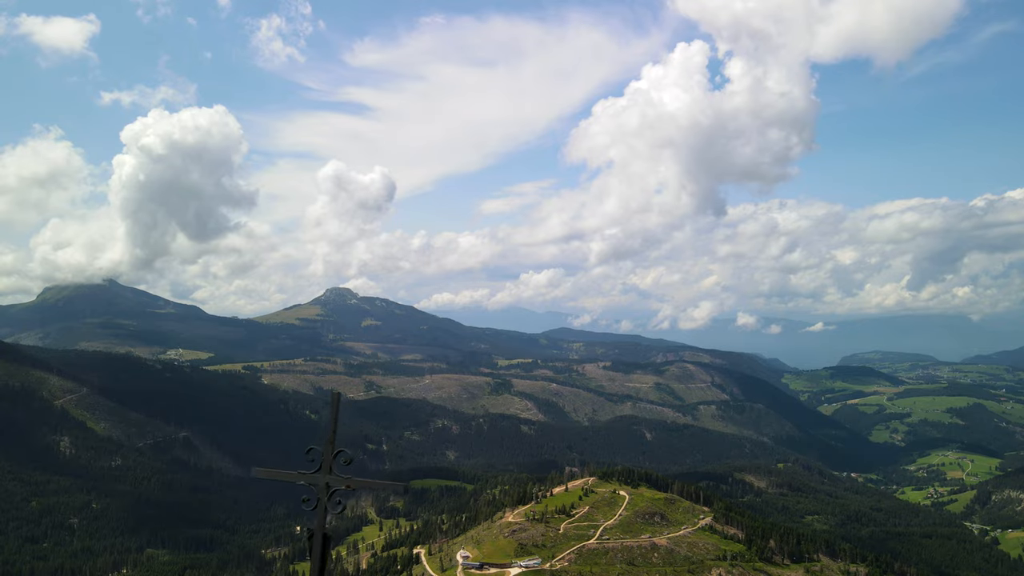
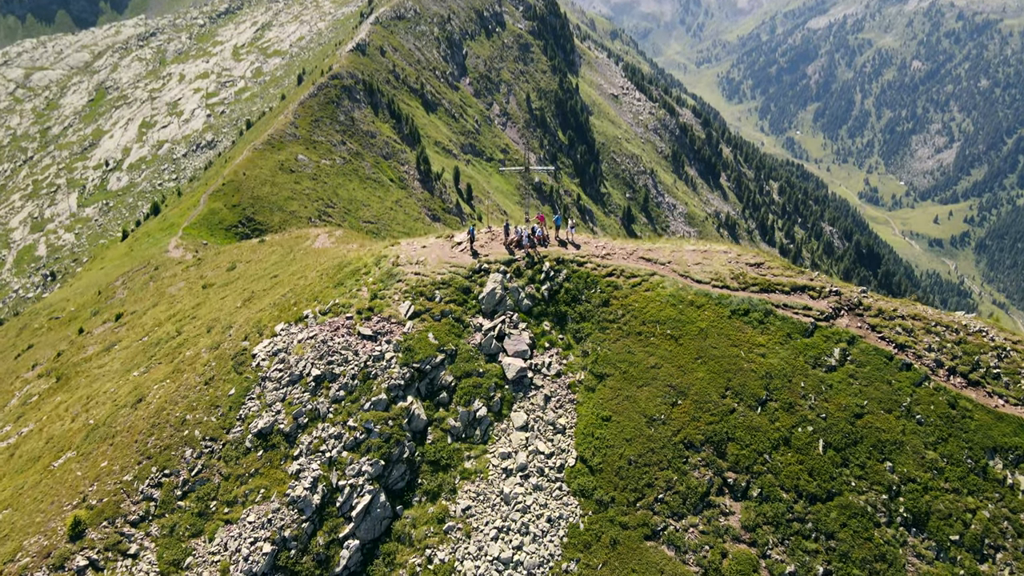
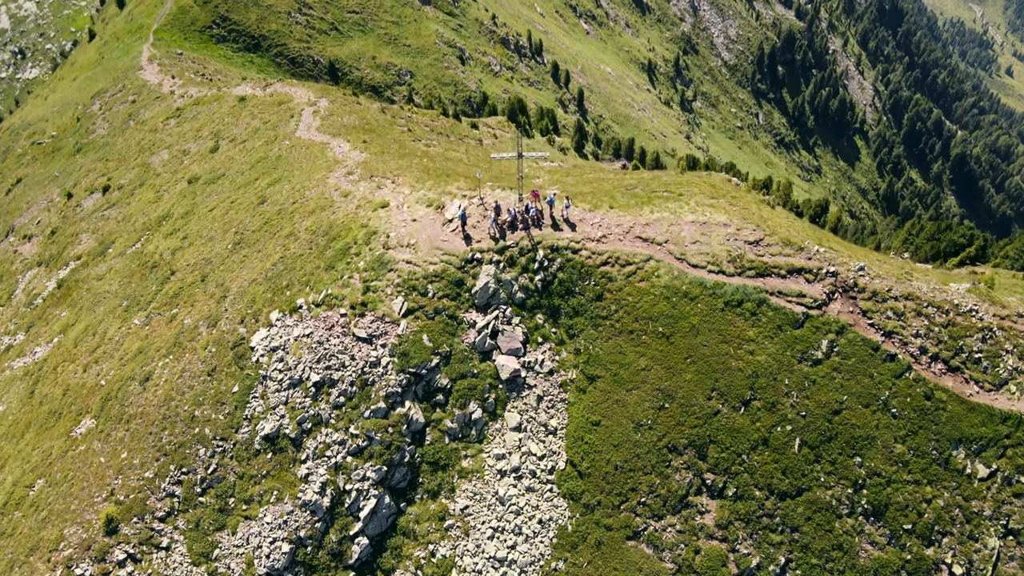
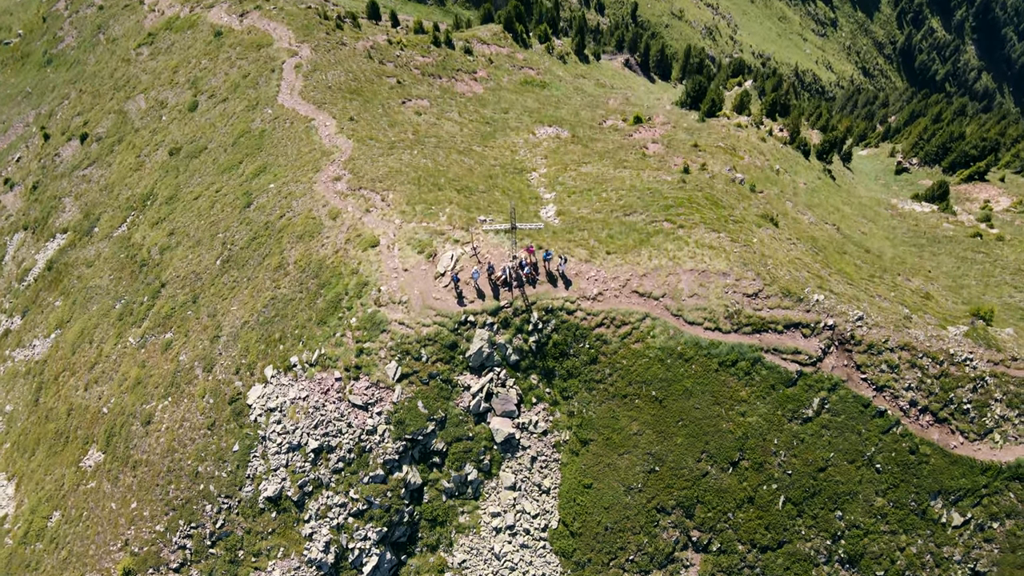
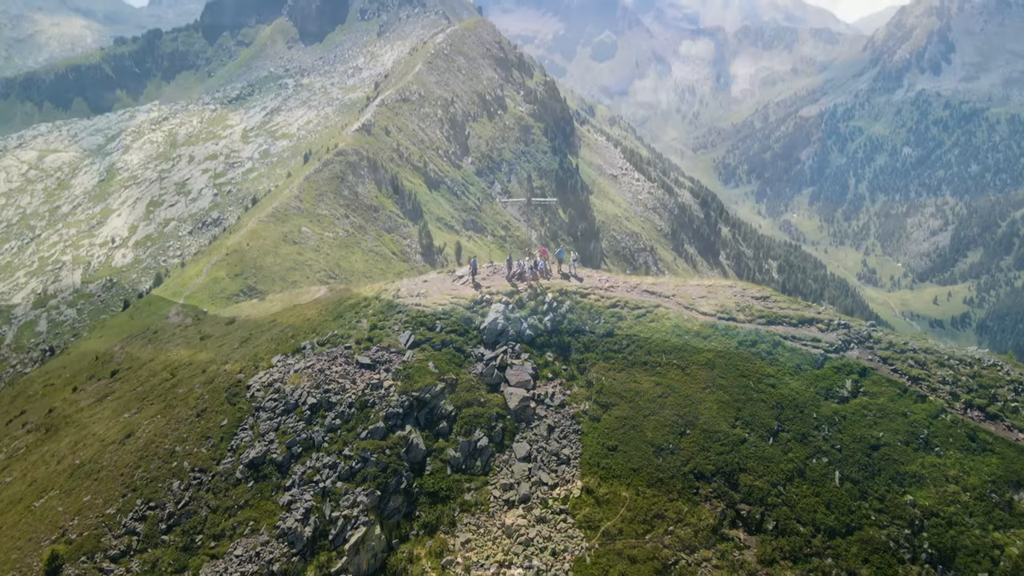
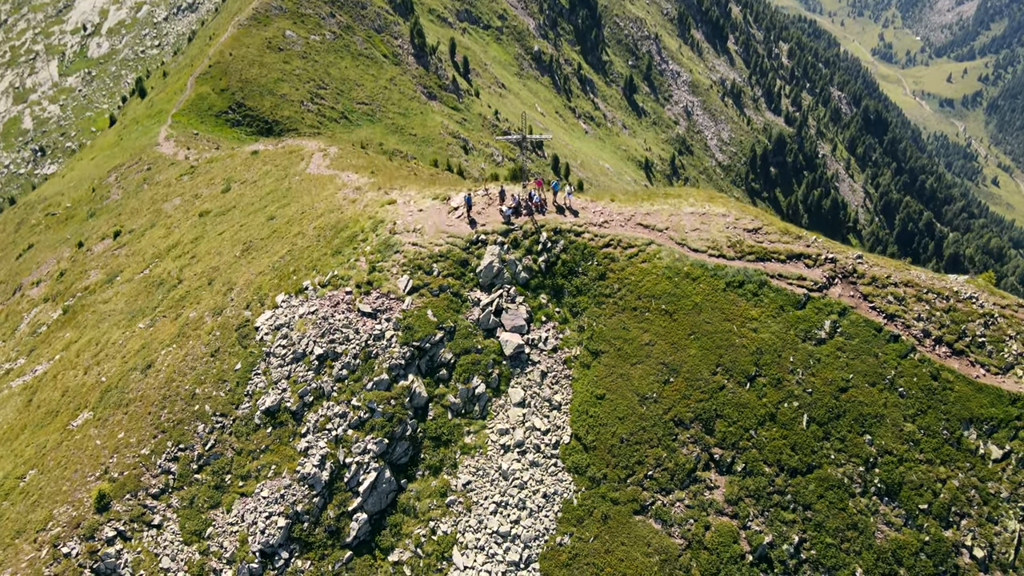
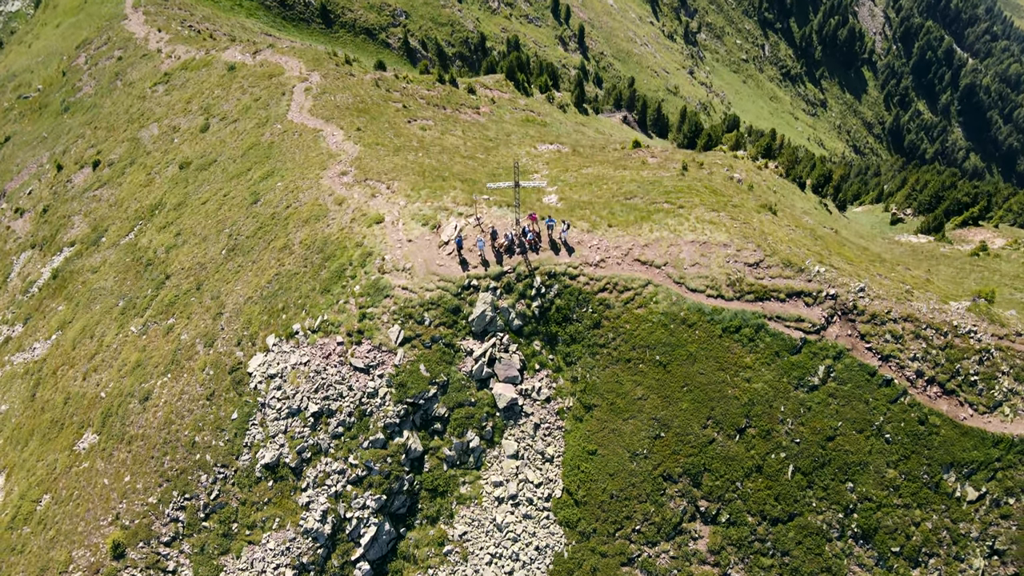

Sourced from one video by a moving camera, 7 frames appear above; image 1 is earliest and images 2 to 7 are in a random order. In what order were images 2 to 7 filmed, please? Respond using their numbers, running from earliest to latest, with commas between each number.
5, 2, 6, 3, 7, 4
